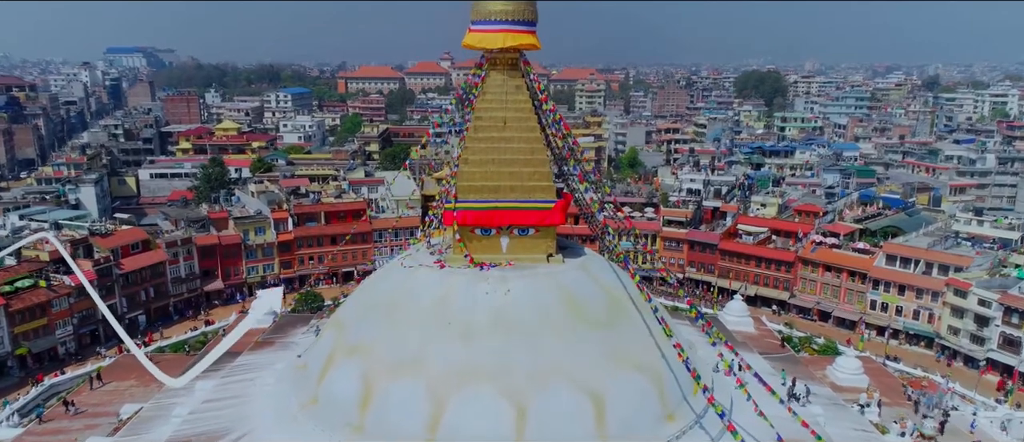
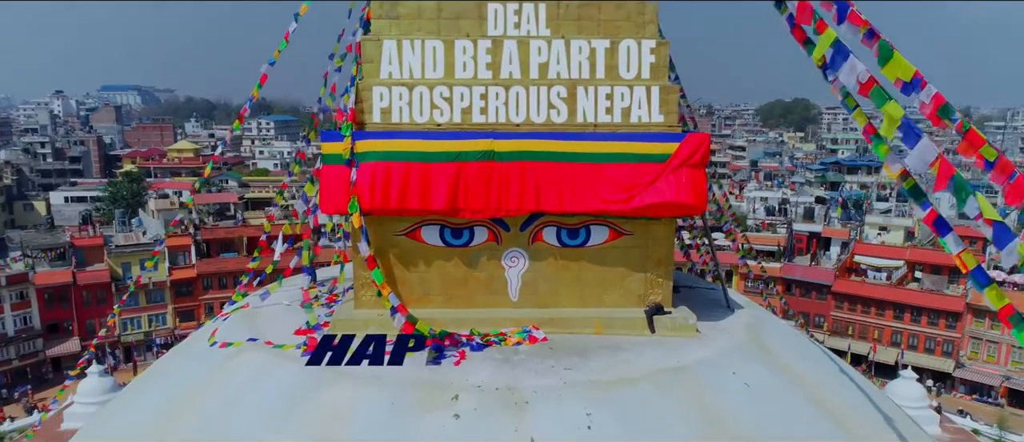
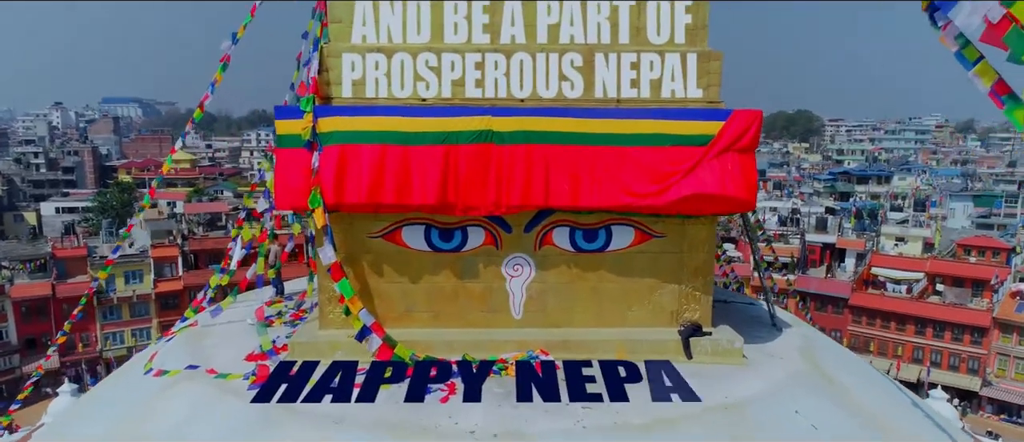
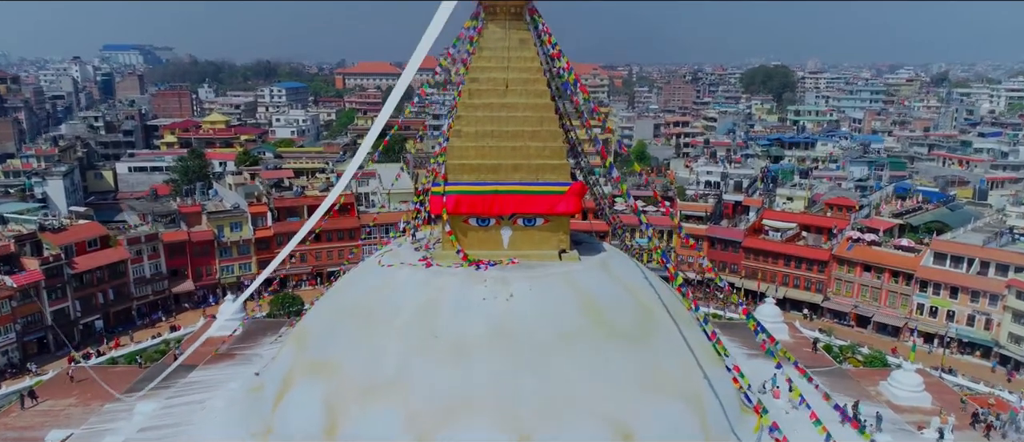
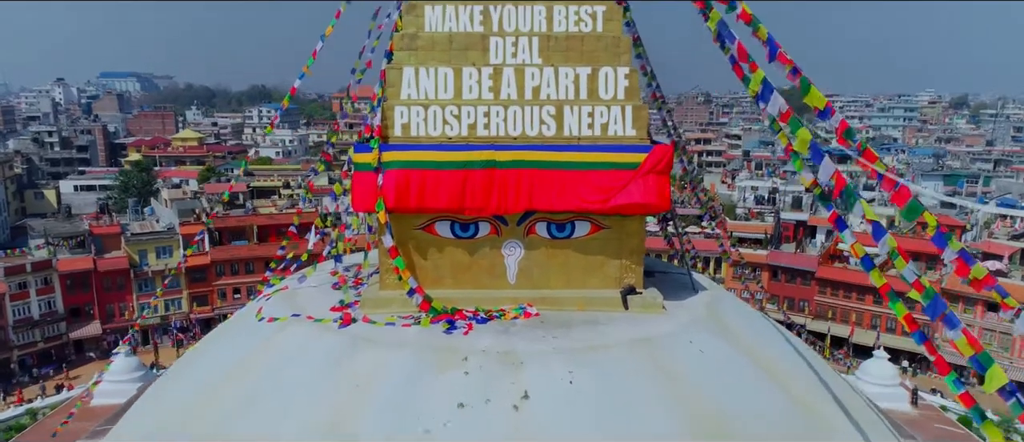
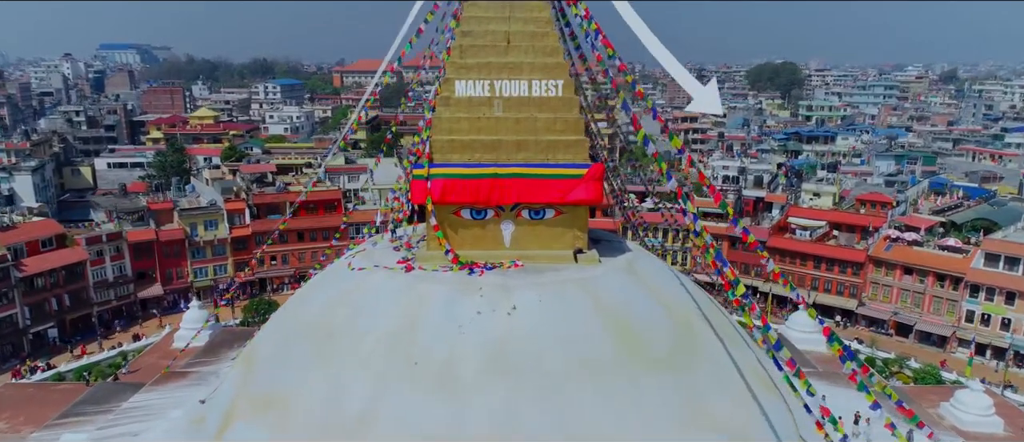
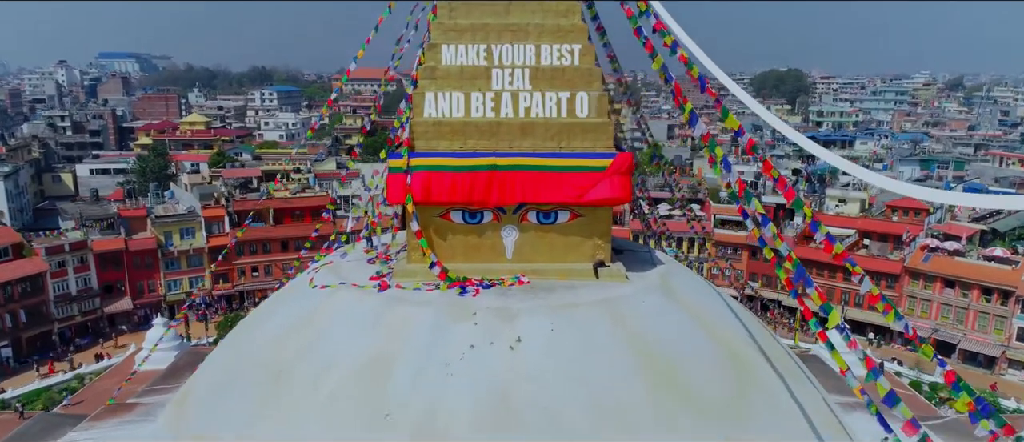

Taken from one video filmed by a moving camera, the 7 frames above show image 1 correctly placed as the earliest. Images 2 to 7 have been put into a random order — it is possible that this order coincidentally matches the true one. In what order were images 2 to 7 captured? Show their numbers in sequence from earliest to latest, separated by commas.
4, 6, 7, 5, 2, 3
